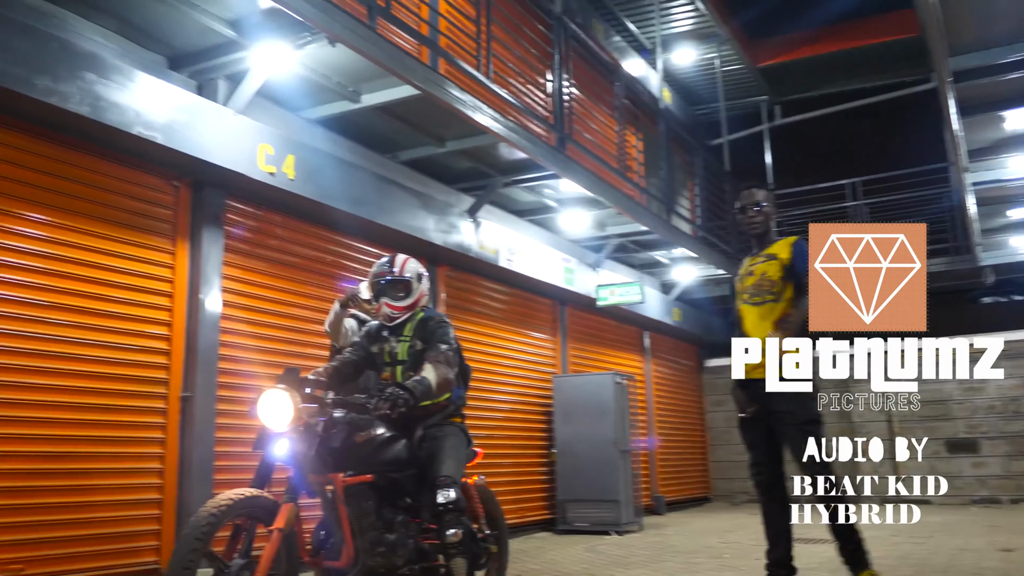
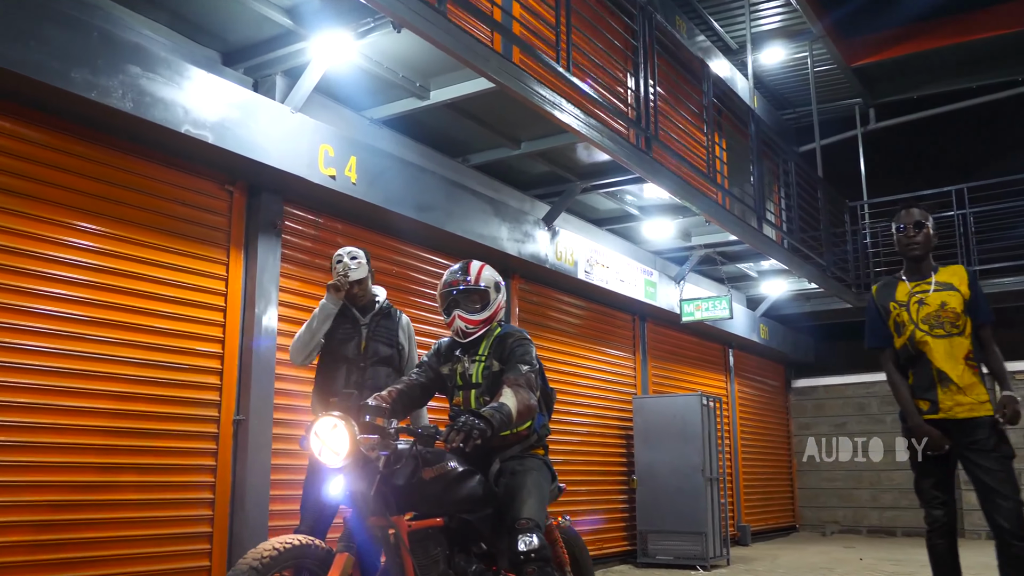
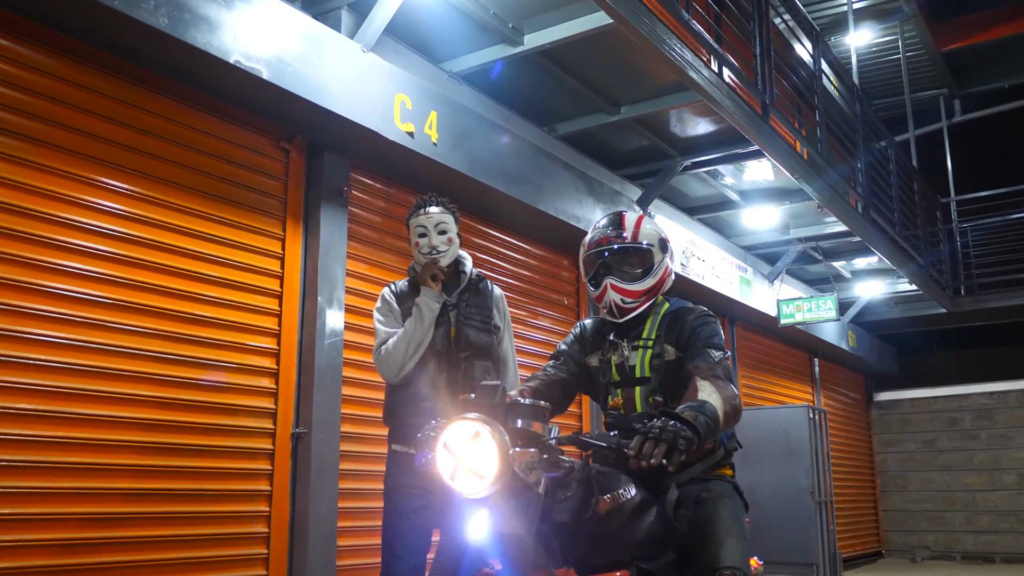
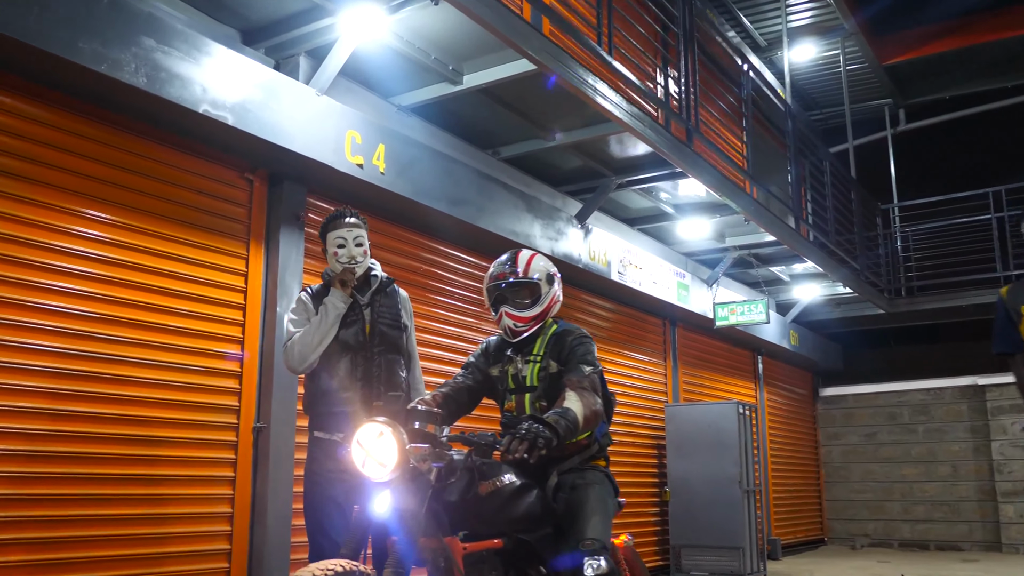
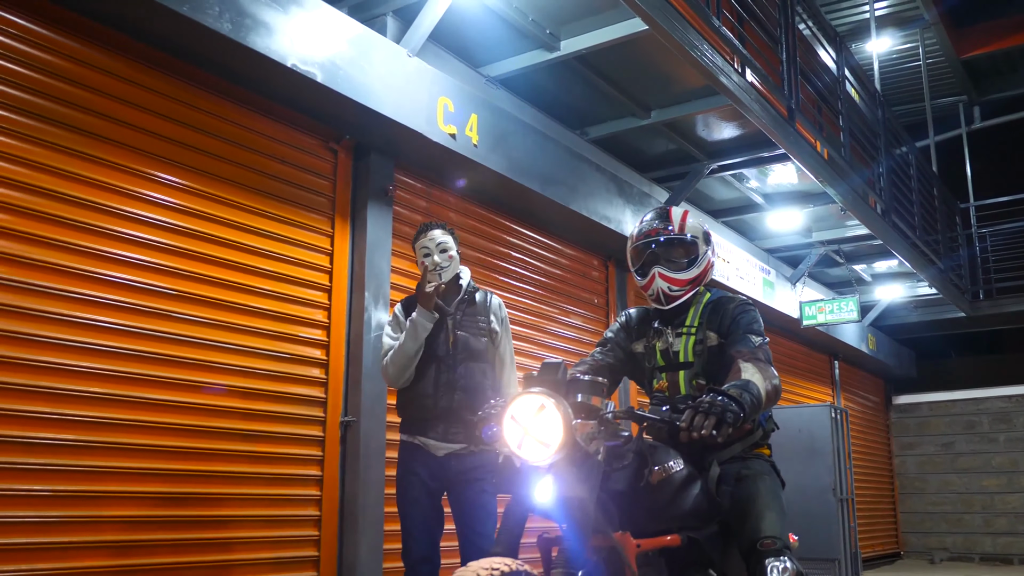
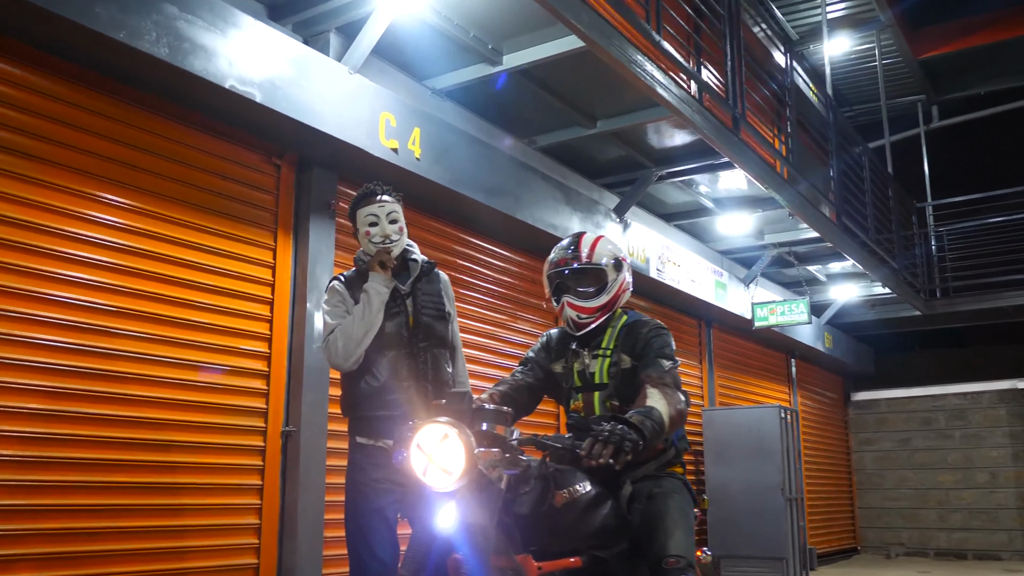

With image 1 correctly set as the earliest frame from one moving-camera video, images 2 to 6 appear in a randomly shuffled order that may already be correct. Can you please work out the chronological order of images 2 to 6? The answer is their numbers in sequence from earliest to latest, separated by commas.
2, 4, 6, 3, 5
